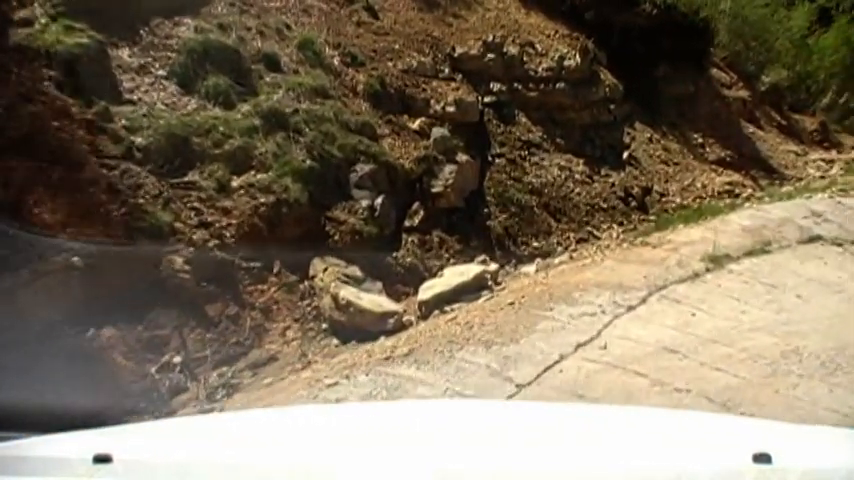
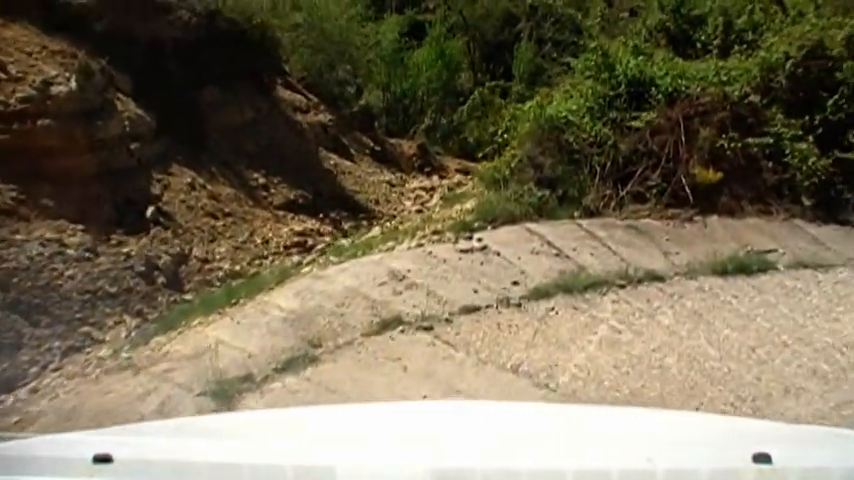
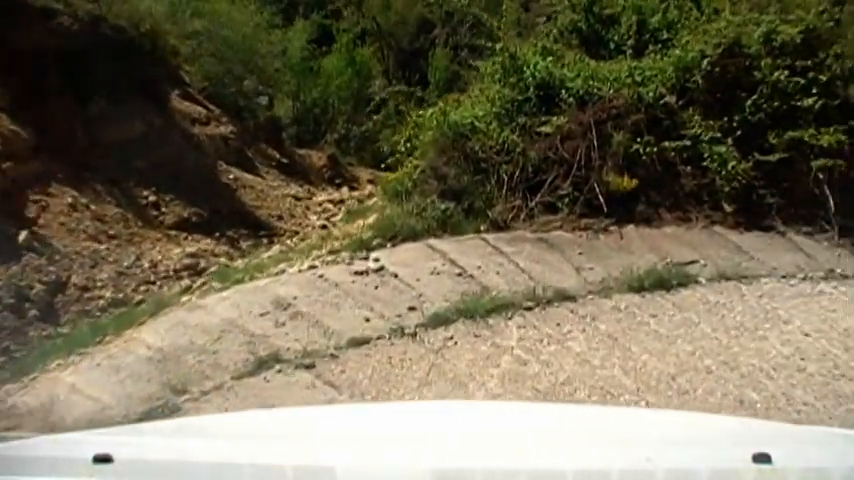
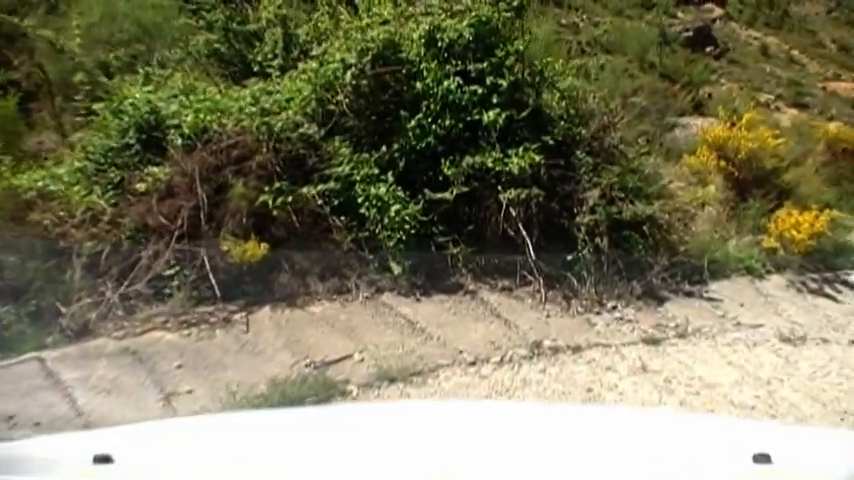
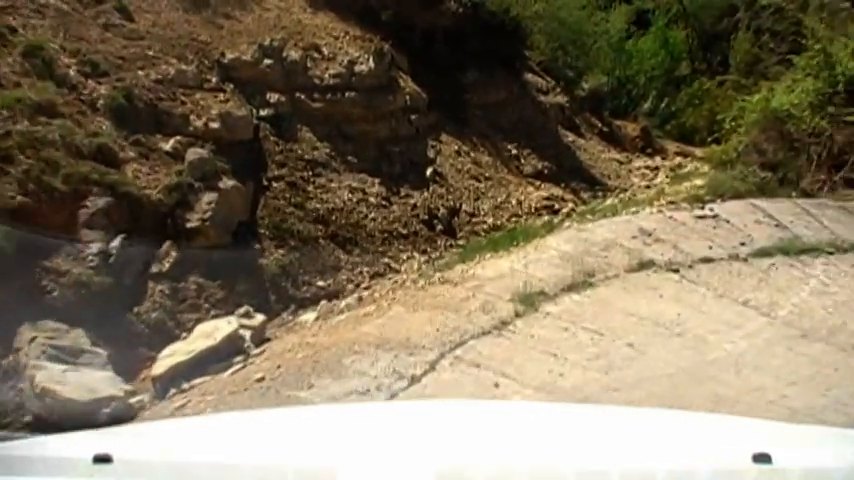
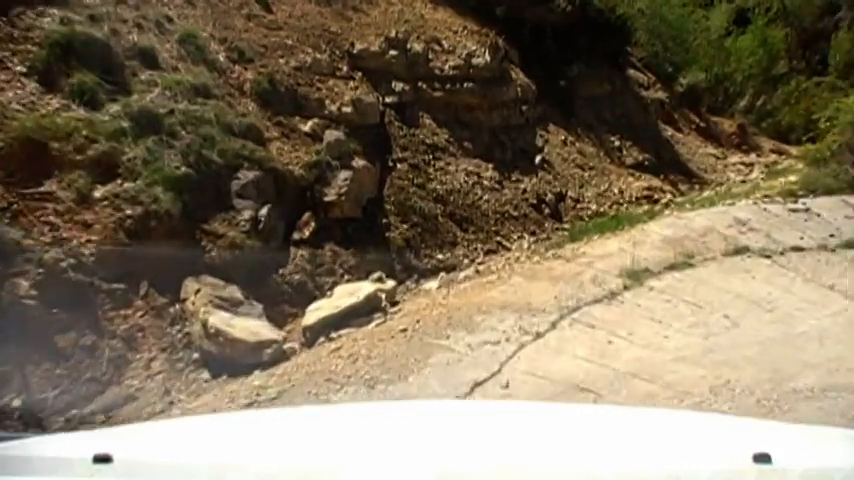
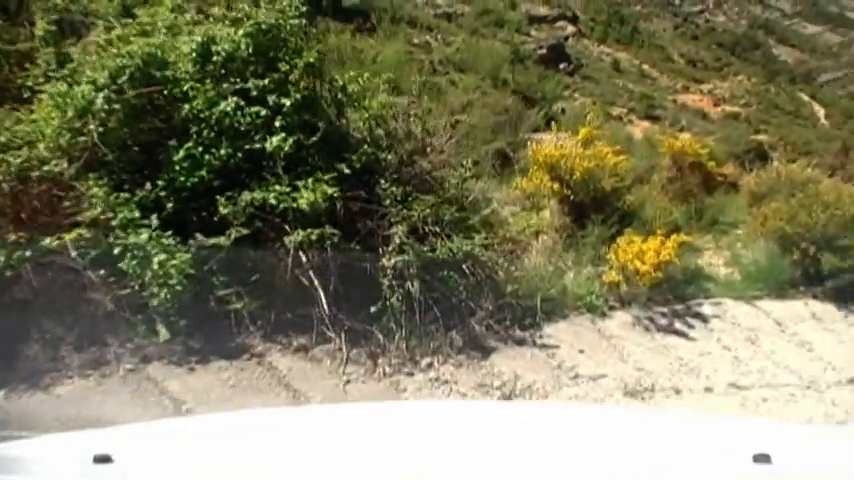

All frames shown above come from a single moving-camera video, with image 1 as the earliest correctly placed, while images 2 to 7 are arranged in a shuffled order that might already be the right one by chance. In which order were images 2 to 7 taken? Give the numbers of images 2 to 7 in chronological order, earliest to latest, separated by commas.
6, 5, 2, 3, 4, 7
